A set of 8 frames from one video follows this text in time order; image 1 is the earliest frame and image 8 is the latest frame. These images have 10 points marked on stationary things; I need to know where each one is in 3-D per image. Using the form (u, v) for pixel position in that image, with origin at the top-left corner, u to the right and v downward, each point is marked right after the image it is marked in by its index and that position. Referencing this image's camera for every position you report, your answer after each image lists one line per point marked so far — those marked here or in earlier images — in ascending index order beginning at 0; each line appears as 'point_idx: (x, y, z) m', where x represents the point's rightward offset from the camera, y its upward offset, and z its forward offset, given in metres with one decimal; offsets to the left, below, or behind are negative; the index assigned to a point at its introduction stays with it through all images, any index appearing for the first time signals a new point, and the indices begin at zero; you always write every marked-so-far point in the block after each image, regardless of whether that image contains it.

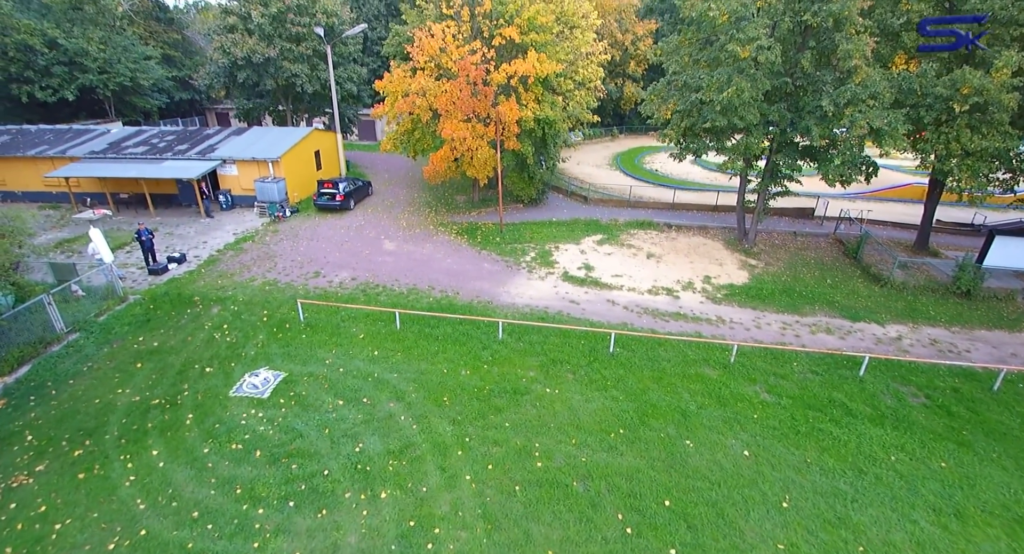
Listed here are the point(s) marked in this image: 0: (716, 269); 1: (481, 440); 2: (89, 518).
0: (+7.6, +0.3, +18.8) m
1: (-0.6, -3.4, +10.4) m
2: (-7.2, -4.1, +8.5) m
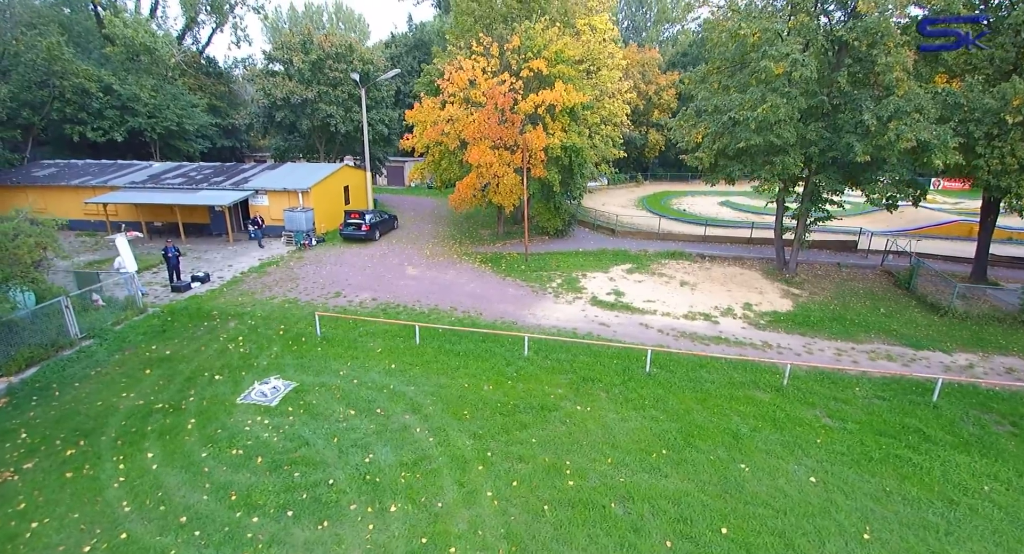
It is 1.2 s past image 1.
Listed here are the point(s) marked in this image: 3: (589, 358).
0: (+8.5, -0.7, +17.7) m
1: (-0.1, -3.3, +9.3) m
2: (-6.7, -3.7, +7.7) m
3: (+1.9, -2.1, +12.8) m
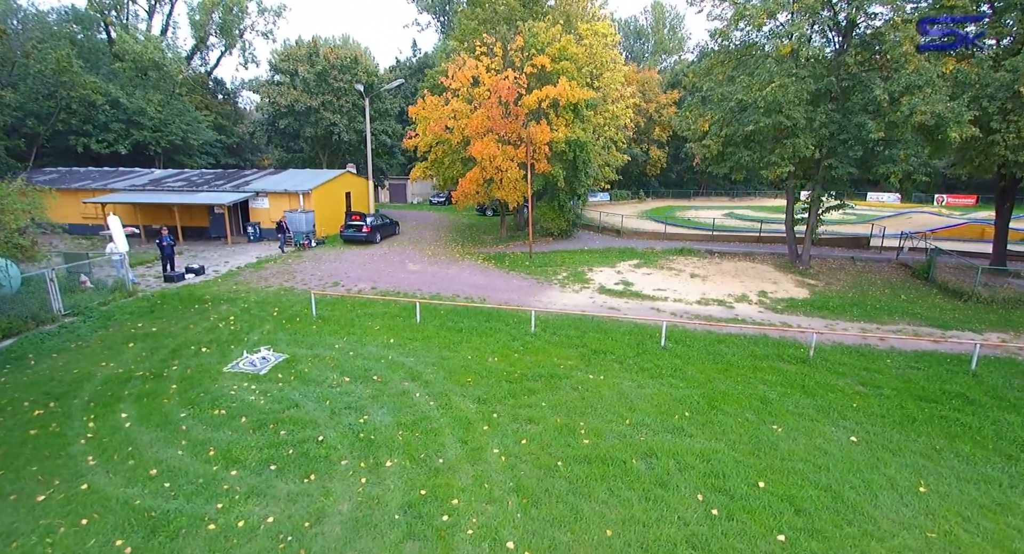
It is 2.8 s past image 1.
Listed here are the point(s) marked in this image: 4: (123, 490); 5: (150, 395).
0: (+8.7, -0.3, +17.0) m
1: (0.0, -2.4, +8.5) m
2: (-6.6, -2.6, +6.9) m
3: (+2.1, -1.4, +12.0) m
4: (-5.0, -2.7, +6.5) m
5: (-6.4, -2.1, +9.0) m
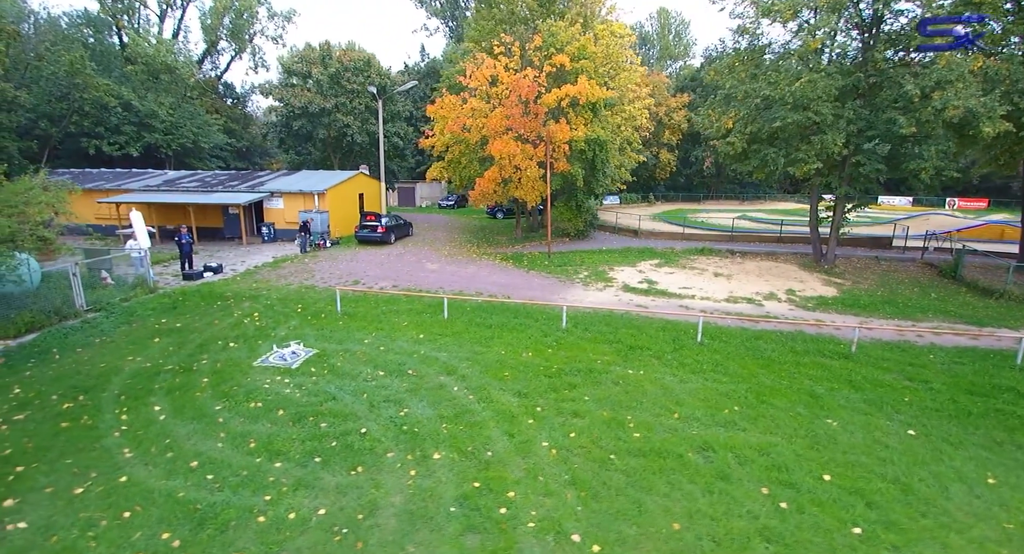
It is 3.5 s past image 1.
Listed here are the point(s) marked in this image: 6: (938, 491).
0: (+9.4, -0.2, +16.7) m
1: (+0.7, -2.2, +8.2) m
2: (-5.9, -2.4, +6.6) m
3: (+2.8, -1.2, +11.8) m
4: (-4.3, -2.5, +6.2) m
5: (-5.7, -1.9, +8.8) m
6: (+5.5, -2.8, +6.5) m
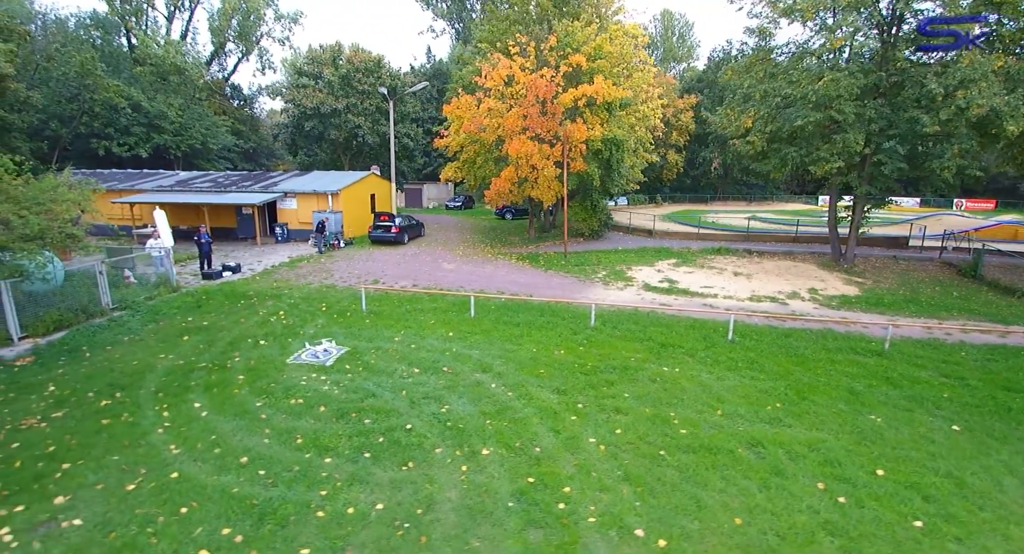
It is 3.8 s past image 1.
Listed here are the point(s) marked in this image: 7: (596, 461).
0: (+10.1, -0.2, +16.7) m
1: (+1.4, -2.1, +8.2) m
2: (-5.2, -2.4, +6.6) m
3: (+3.5, -1.2, +11.7) m
4: (-3.6, -2.4, +6.2) m
5: (-5.0, -1.9, +8.7) m
6: (+6.2, -2.7, +6.5) m
7: (+1.1, -2.5, +6.8) m
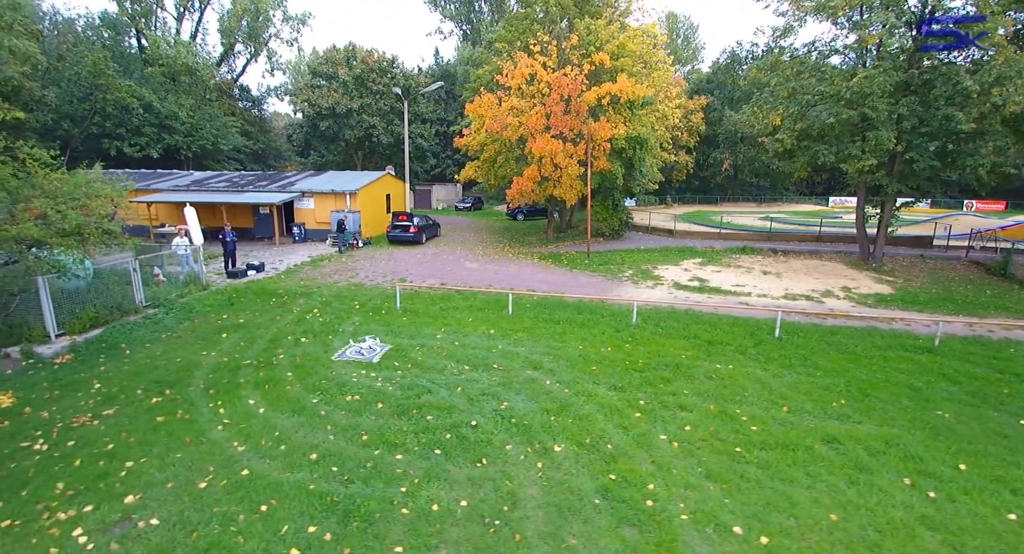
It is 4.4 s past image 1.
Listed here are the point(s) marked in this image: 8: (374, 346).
0: (+11.0, -0.2, +16.6) m
1: (+2.3, -2.0, +8.0) m
2: (-4.3, -2.3, +6.4) m
3: (+4.4, -1.1, +11.6) m
4: (-2.6, -2.3, +6.0) m
5: (-4.1, -1.8, +8.5) m
6: (+7.1, -2.6, +6.3) m
7: (+2.1, -2.3, +6.6) m
8: (-2.8, -1.4, +10.2) m
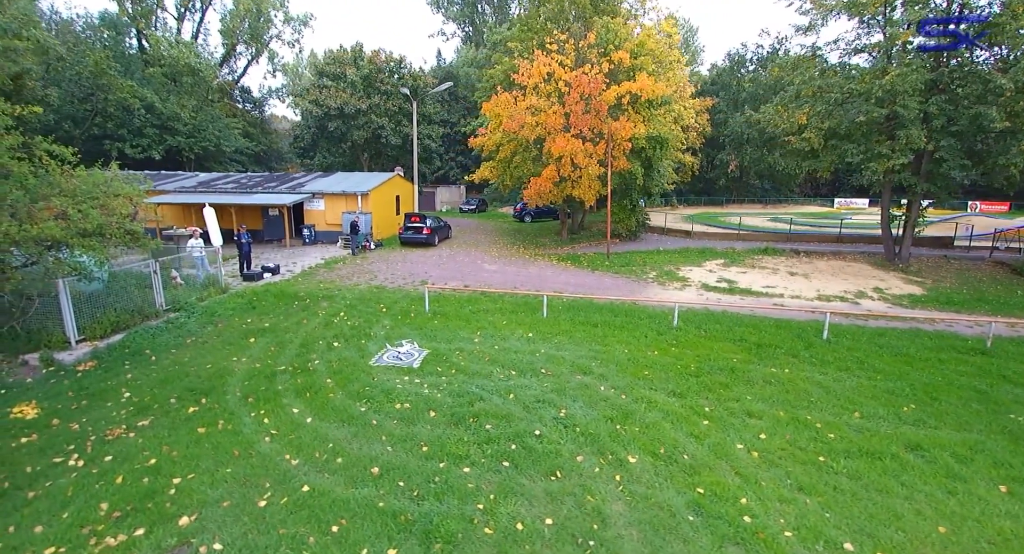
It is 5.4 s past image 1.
0: (+11.8, -0.2, +16.3) m
1: (+3.2, -2.0, +7.6) m
2: (-3.4, -2.3, +5.9) m
3: (+5.3, -1.1, +11.2) m
4: (-1.7, -2.3, +5.5) m
5: (-3.2, -1.8, +8.1) m
6: (+8.0, -2.5, +6.0) m
7: (+3.0, -2.3, +6.2) m
8: (-1.9, -1.4, +9.7) m
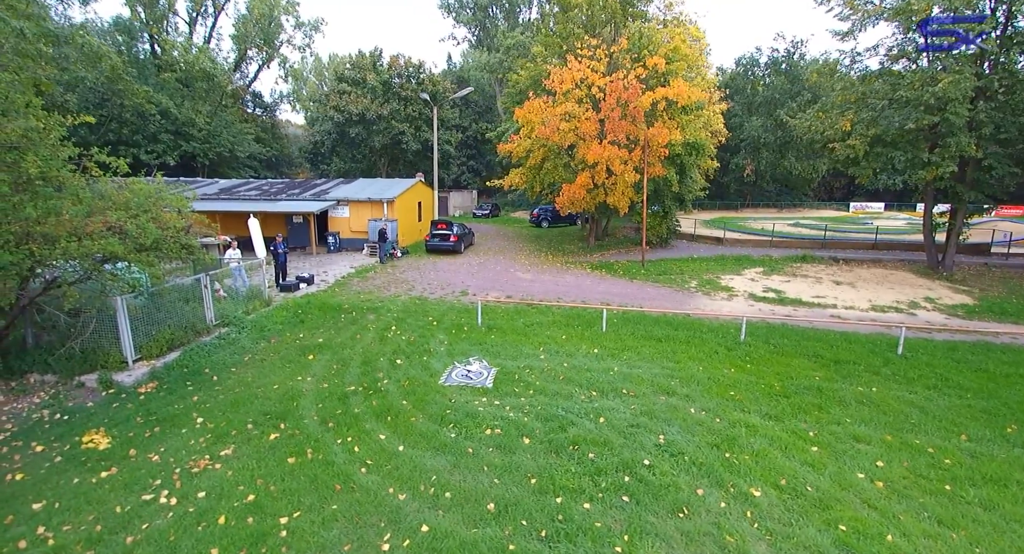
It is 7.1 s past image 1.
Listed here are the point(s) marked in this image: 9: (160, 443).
0: (+13.1, -0.5, +16.0) m
1: (+4.6, -2.3, +7.3) m
2: (-2.0, -2.5, +5.5) m
3: (+6.6, -1.4, +10.9) m
4: (-0.4, -2.6, +5.2) m
5: (-1.9, -2.1, +7.7) m
6: (+9.4, -2.8, +5.6) m
7: (+4.3, -2.6, +5.9) m
8: (-0.6, -1.7, +9.4) m
9: (-4.9, -2.3, +7.0) m
